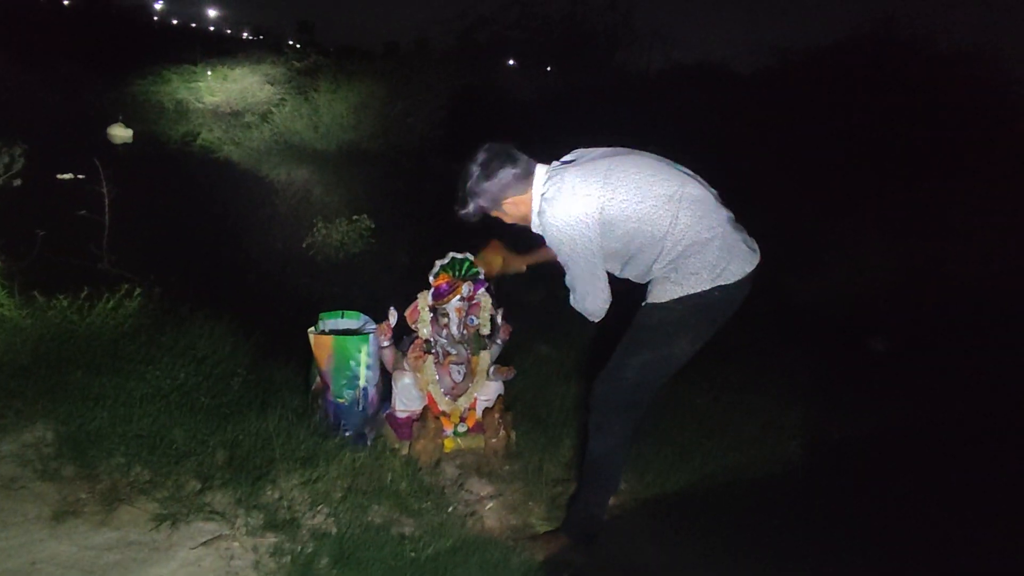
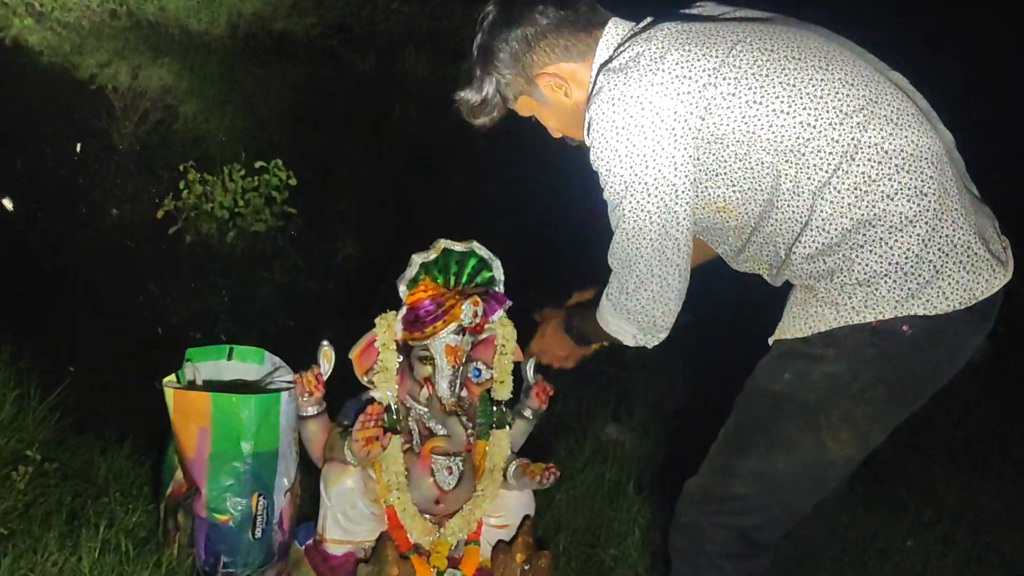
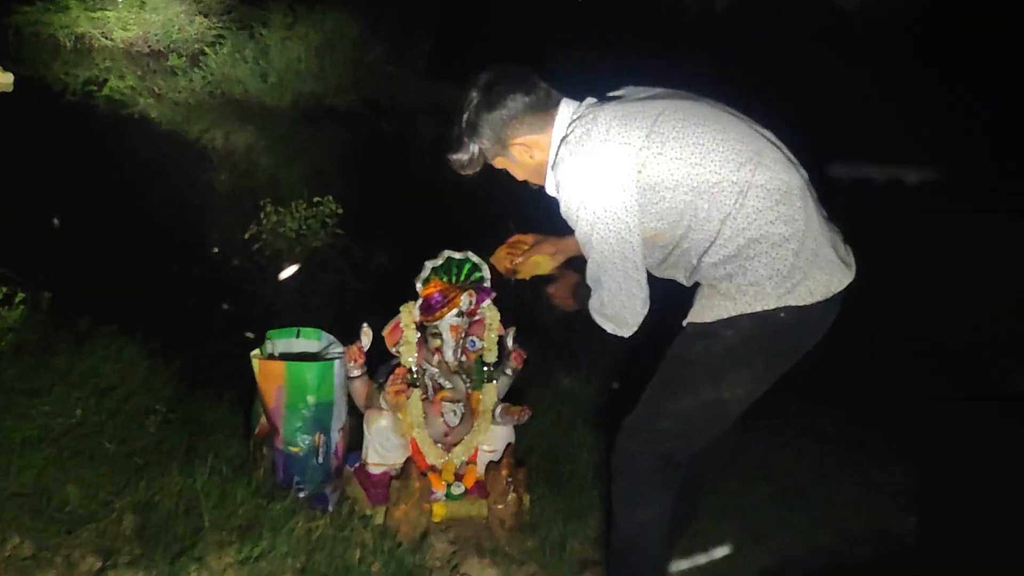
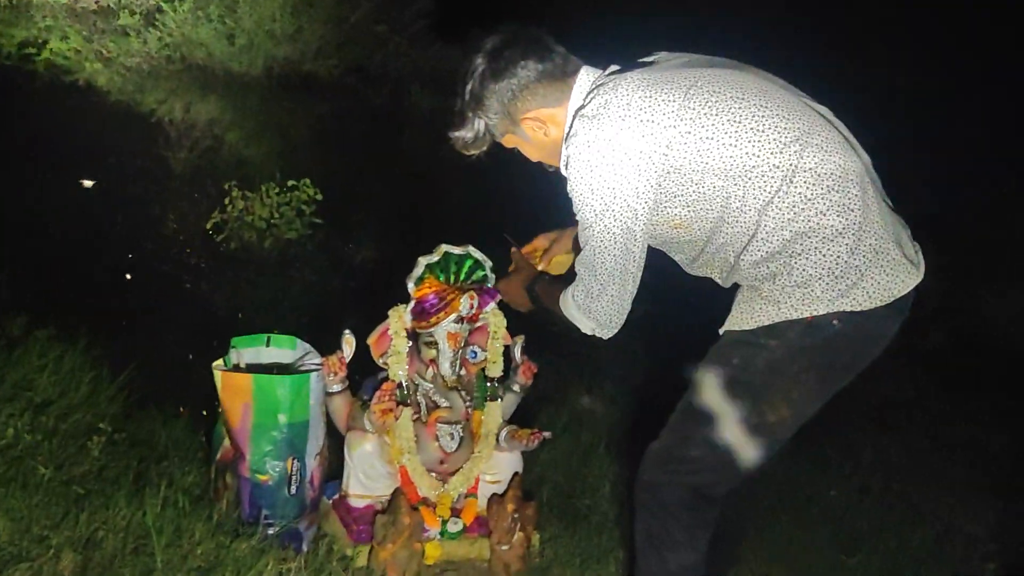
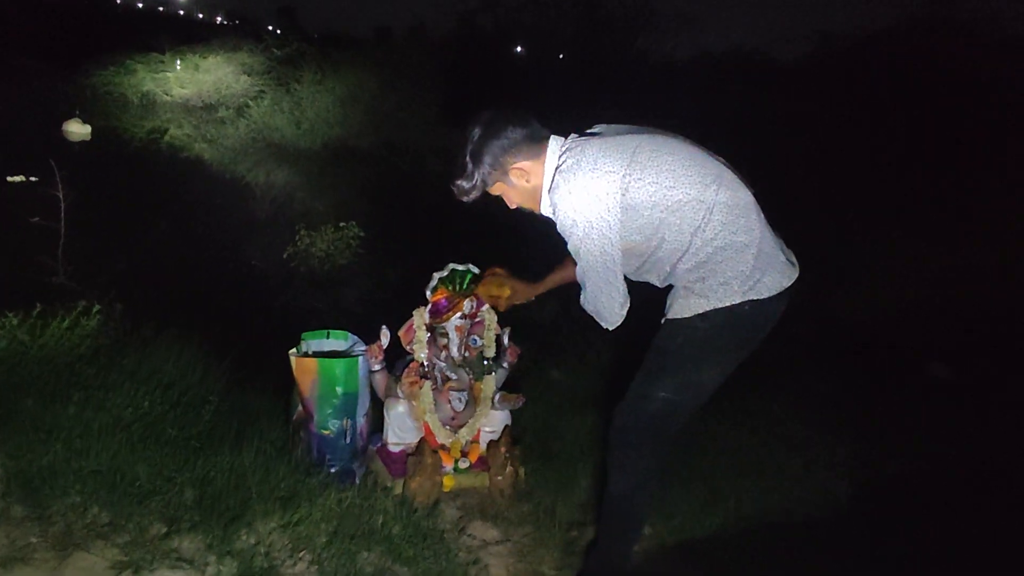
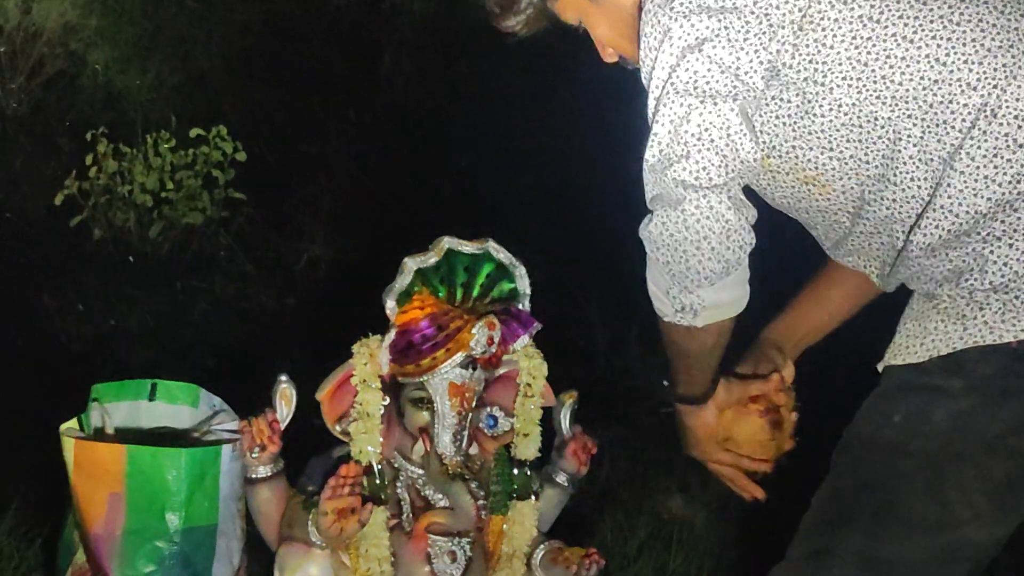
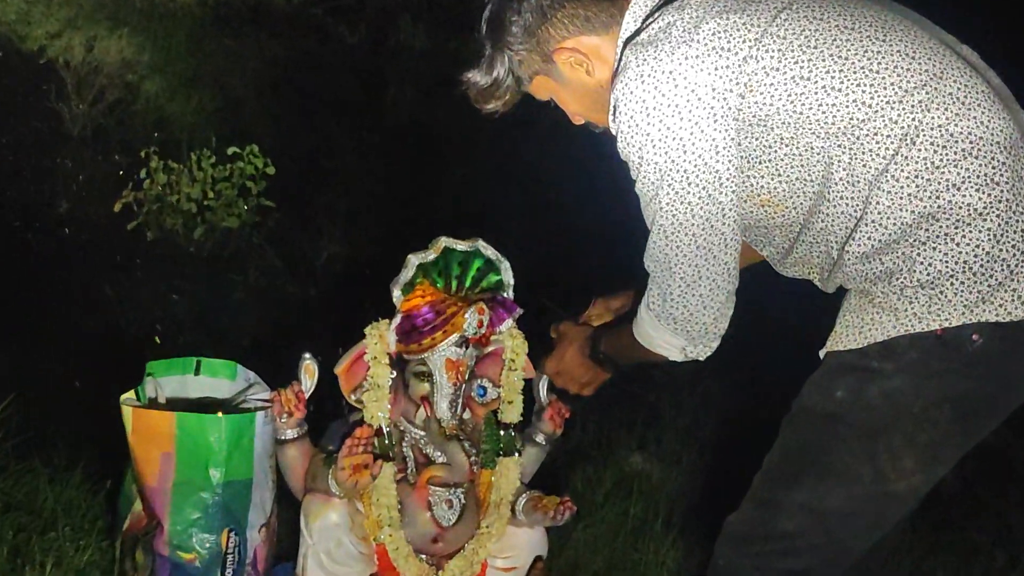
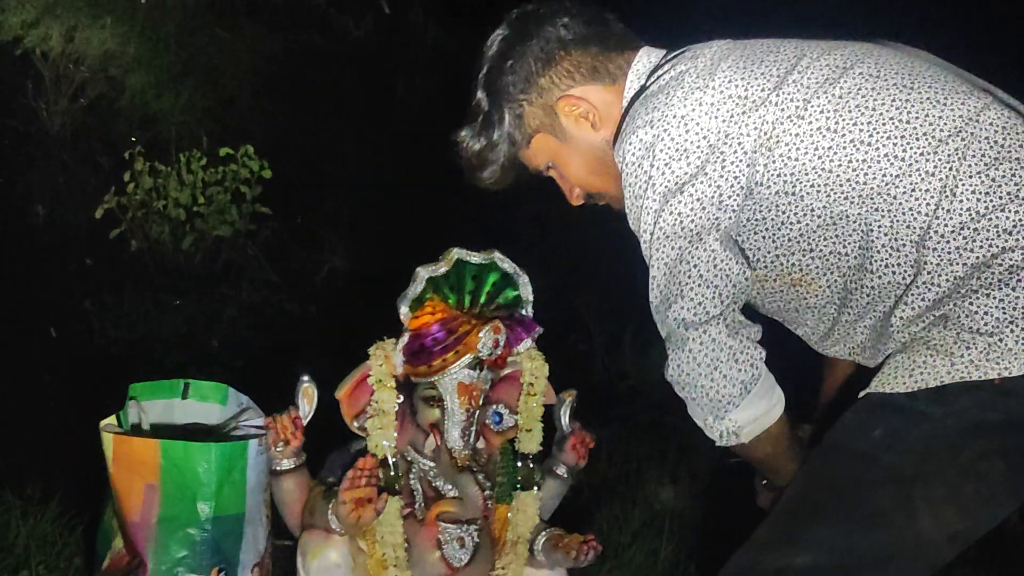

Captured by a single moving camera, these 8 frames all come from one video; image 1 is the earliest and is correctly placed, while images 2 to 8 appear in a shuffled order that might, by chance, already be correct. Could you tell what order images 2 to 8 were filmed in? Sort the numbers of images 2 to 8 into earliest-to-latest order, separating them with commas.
5, 3, 4, 2, 7, 6, 8
